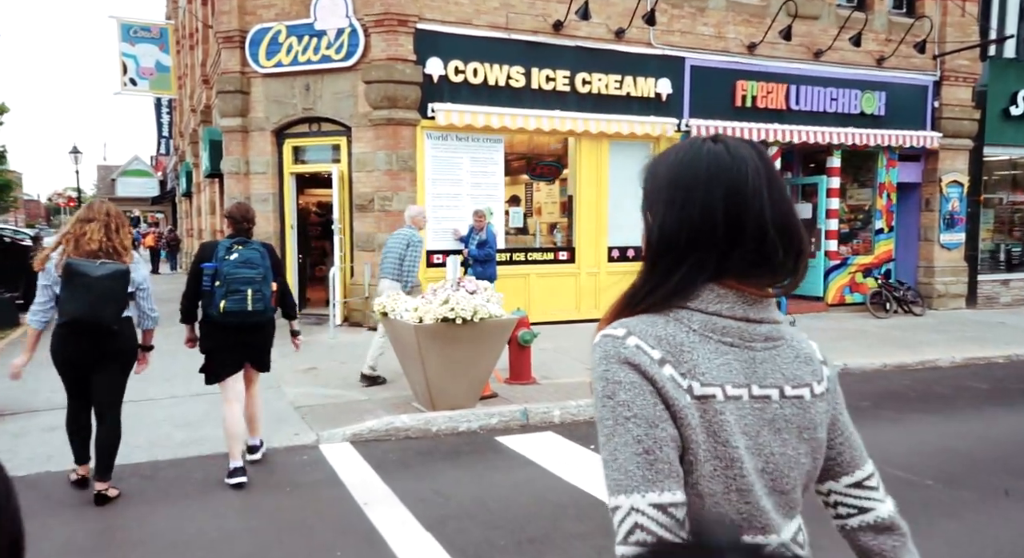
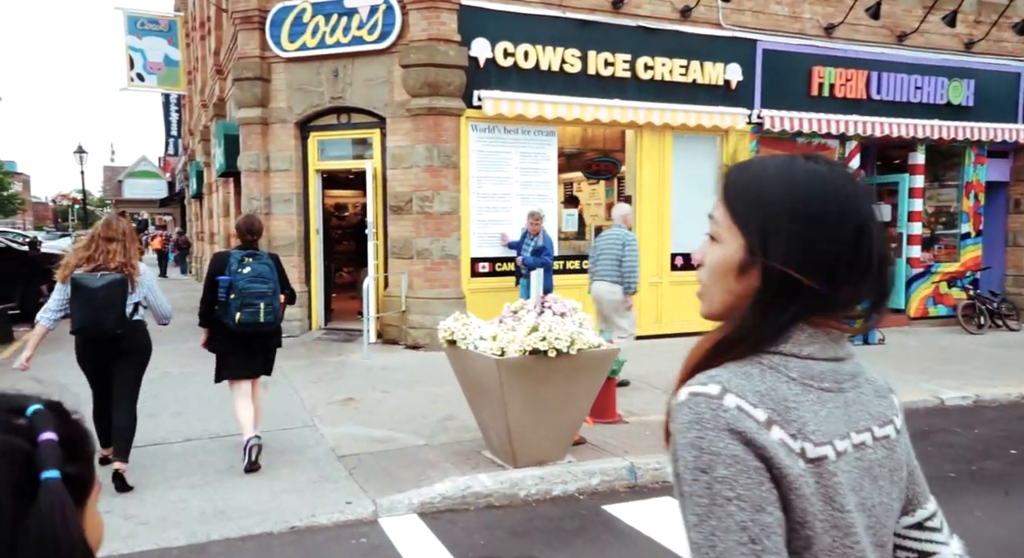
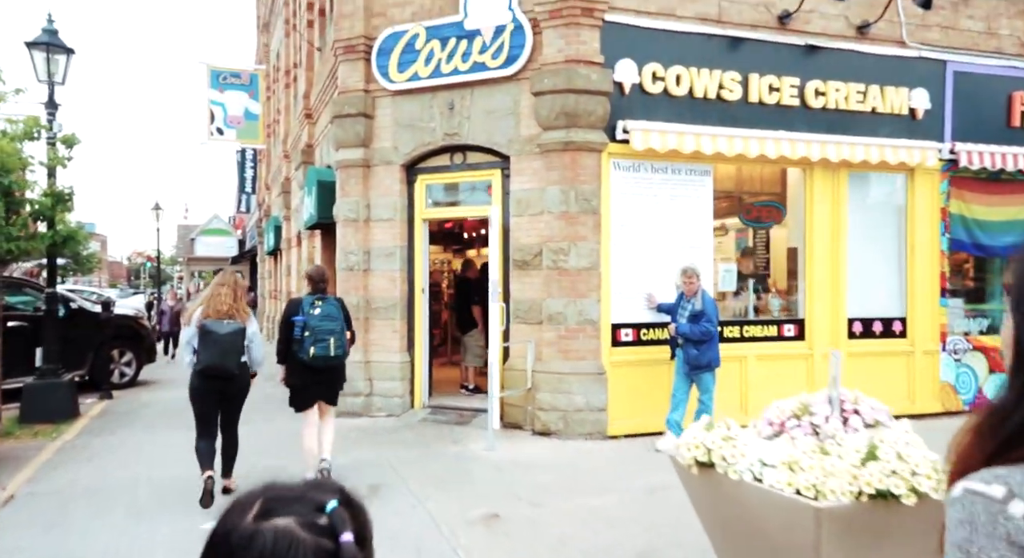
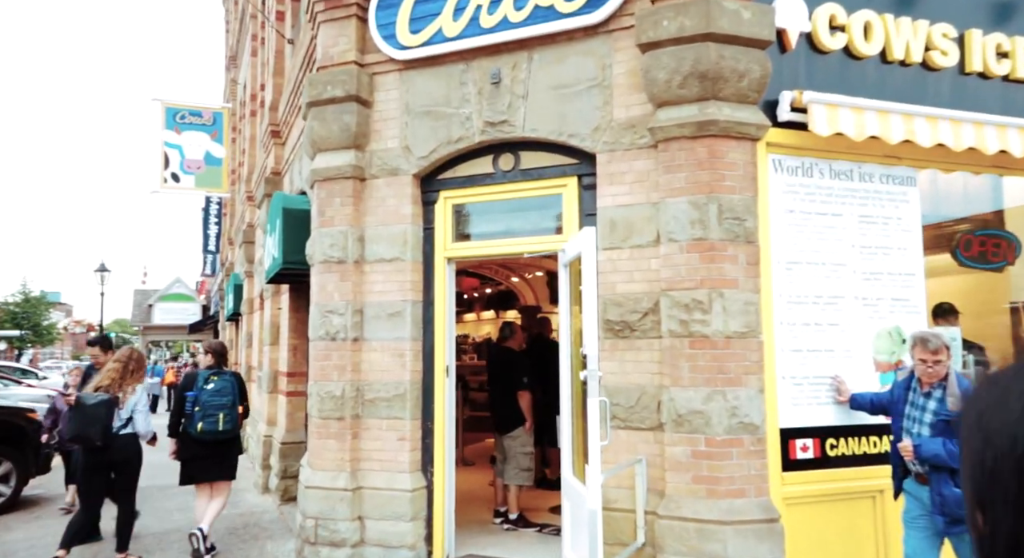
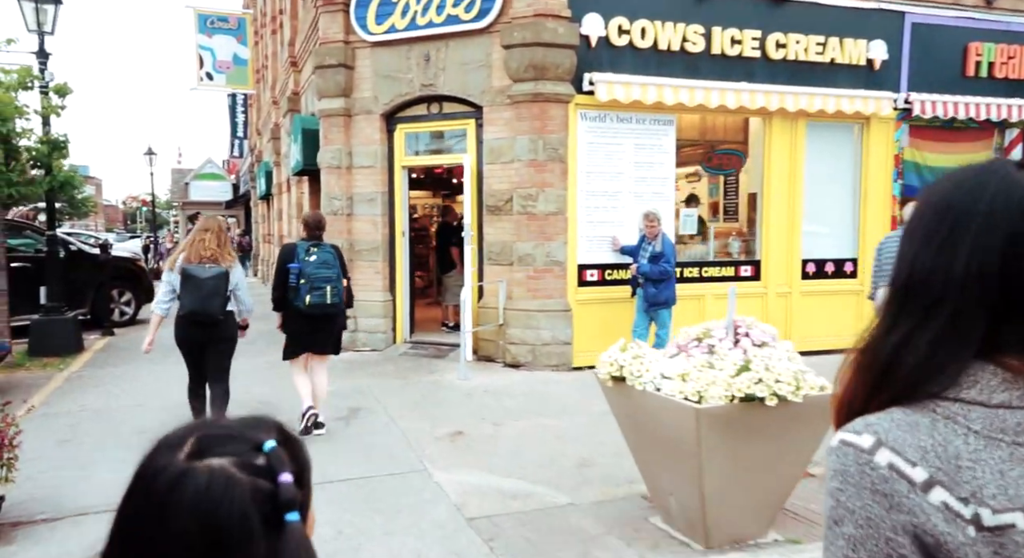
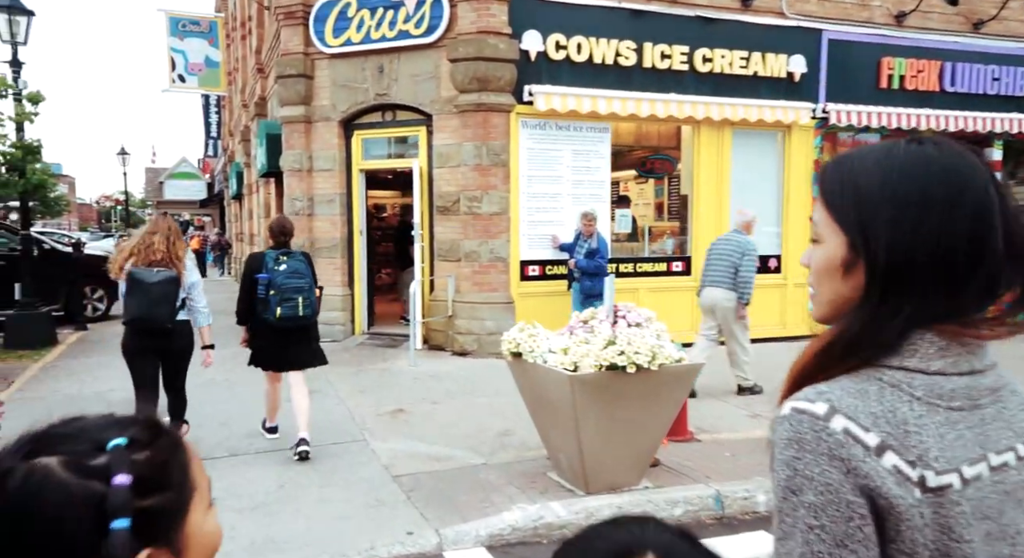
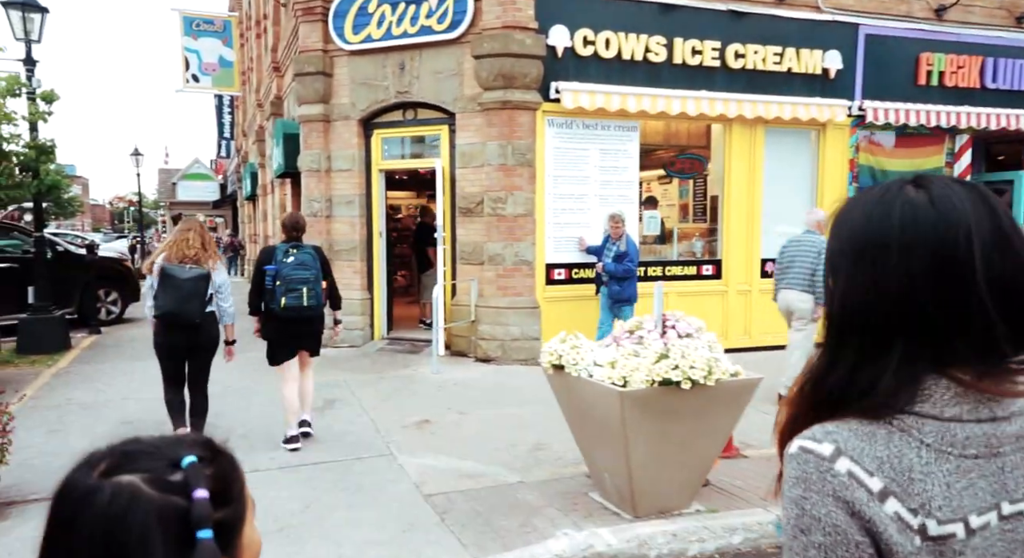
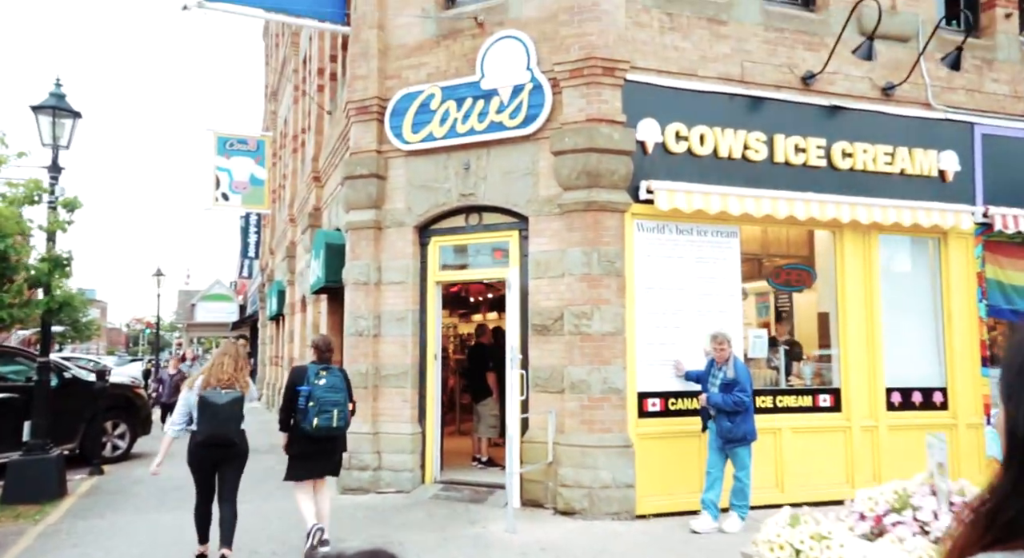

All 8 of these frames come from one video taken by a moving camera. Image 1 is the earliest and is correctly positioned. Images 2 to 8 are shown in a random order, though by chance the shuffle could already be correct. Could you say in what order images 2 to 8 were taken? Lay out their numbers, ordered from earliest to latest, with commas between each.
2, 6, 7, 5, 3, 8, 4
